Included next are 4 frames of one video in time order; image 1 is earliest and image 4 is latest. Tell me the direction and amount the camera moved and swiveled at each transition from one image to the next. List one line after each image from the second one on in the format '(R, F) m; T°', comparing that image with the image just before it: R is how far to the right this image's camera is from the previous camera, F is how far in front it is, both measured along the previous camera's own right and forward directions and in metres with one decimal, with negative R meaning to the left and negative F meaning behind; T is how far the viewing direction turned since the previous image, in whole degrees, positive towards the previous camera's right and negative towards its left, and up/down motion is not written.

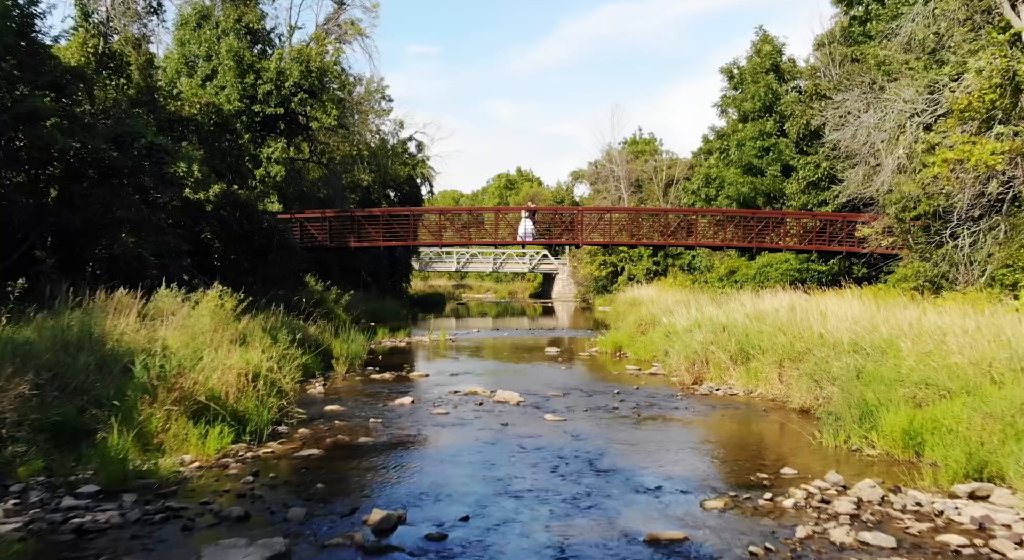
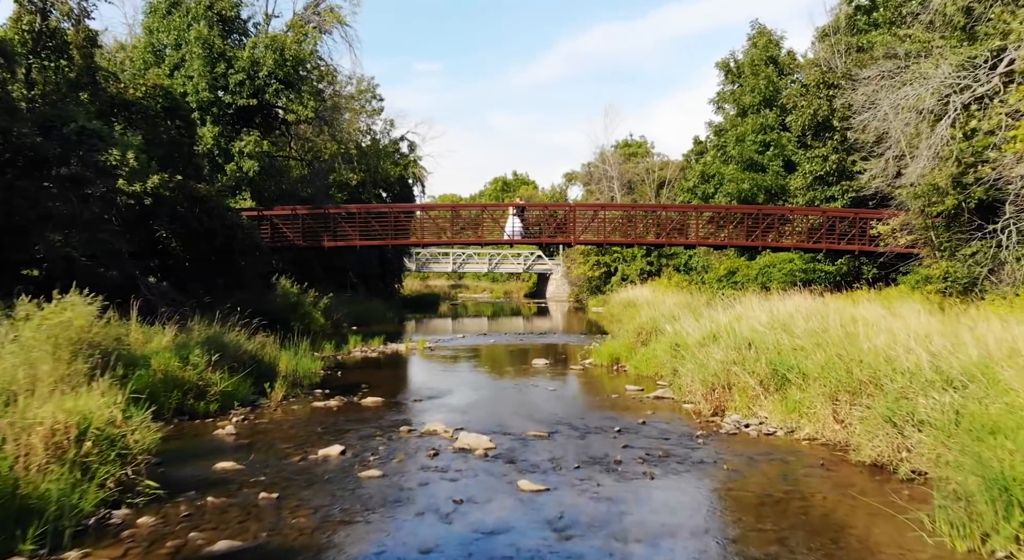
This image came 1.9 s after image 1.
(+0.3, +2.1) m; +1°
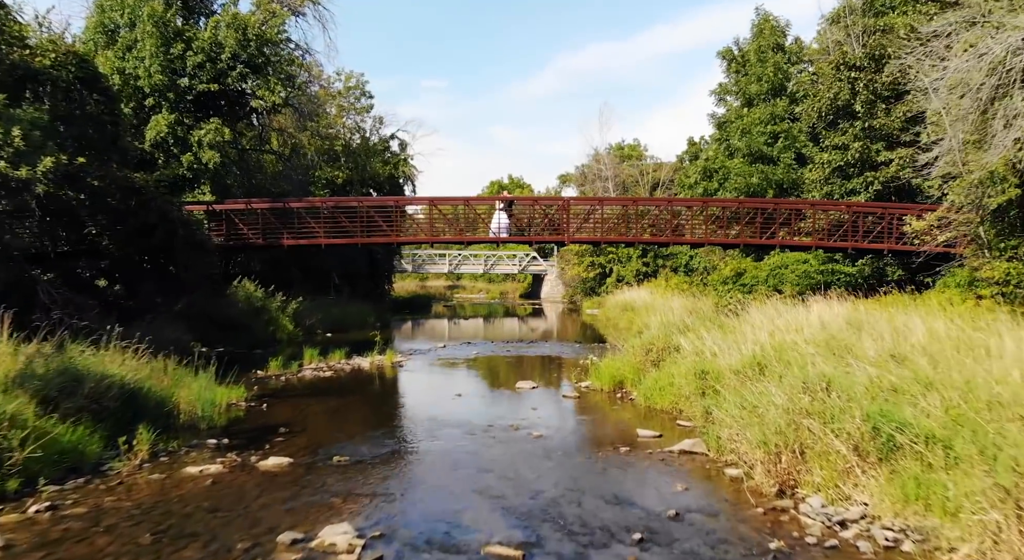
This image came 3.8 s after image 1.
(+0.3, +2.9) m; 0°
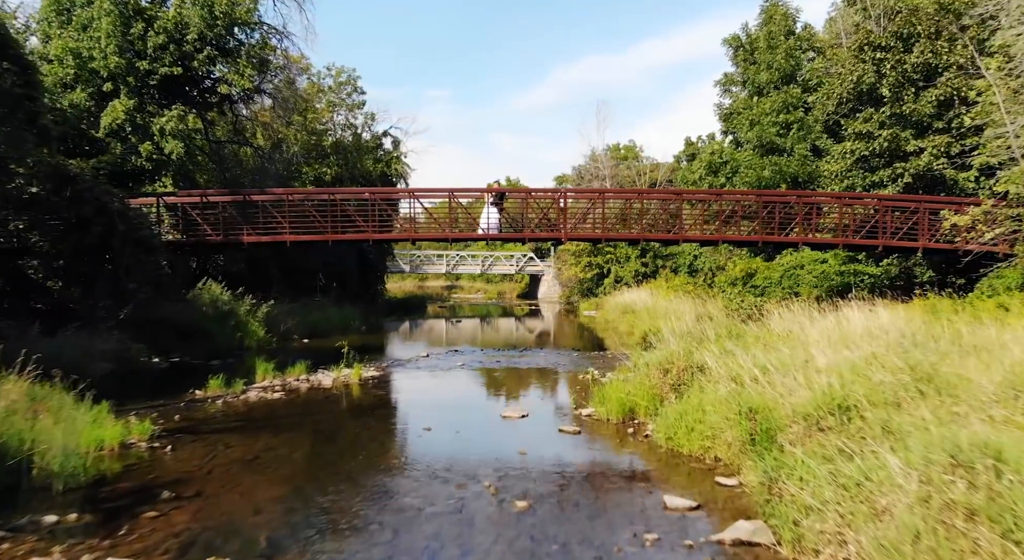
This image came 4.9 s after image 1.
(+0.2, +2.3) m; 0°
